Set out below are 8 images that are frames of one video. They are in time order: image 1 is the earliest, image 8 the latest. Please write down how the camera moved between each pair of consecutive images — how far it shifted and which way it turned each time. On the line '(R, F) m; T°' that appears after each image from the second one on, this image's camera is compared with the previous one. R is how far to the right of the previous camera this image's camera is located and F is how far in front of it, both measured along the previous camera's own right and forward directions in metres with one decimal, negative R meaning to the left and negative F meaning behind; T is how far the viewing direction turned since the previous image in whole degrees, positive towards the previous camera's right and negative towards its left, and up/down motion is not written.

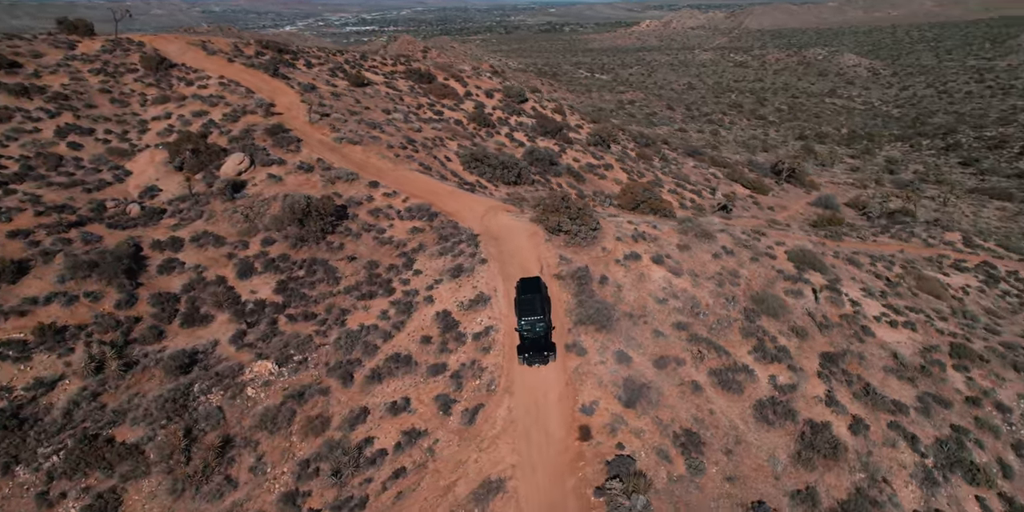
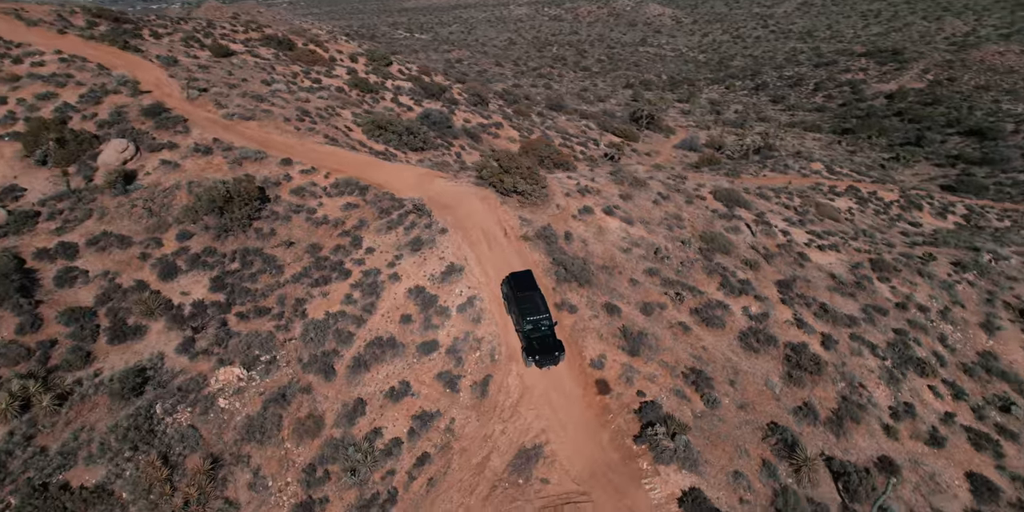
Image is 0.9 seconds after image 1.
(-5.8, +1.3) m; +14°
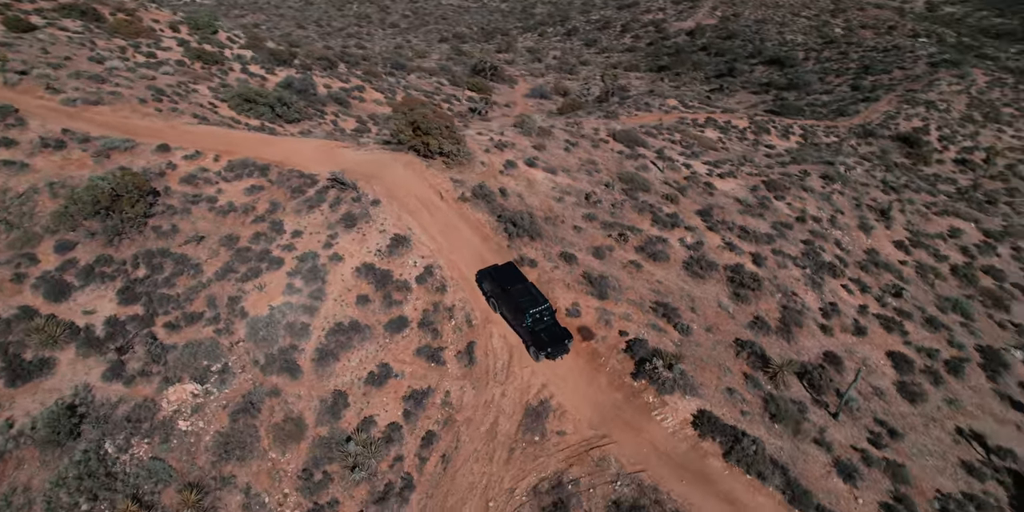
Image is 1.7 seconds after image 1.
(-5.1, +1.2) m; +15°
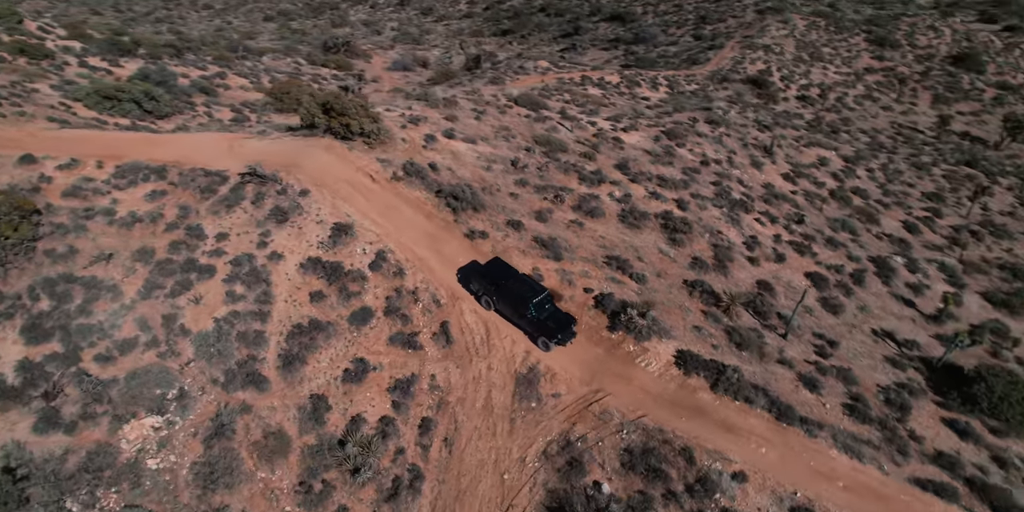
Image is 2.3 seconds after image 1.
(-3.9, +0.7) m; +12°
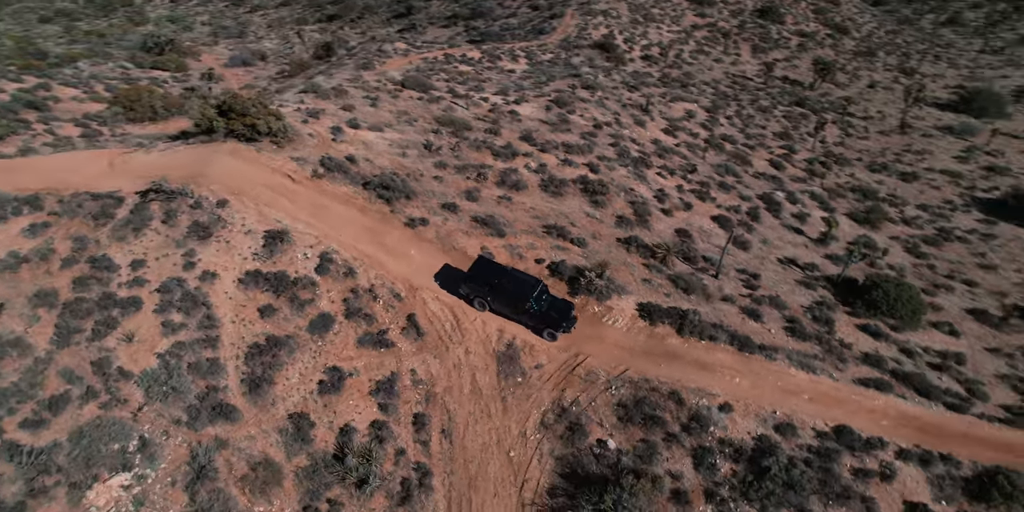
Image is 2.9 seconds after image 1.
(-4.0, +0.5) m; +13°
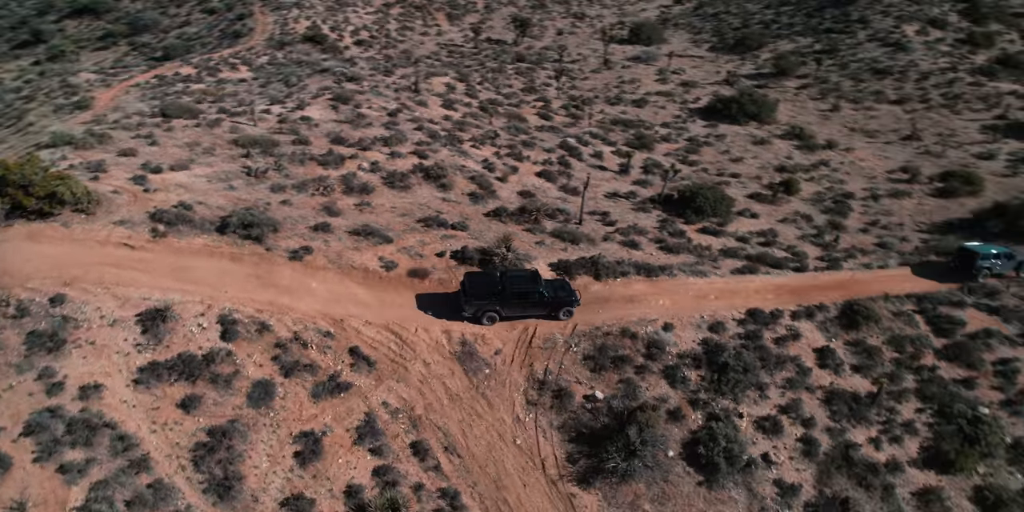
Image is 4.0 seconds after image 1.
(-6.8, +1.9) m; +24°
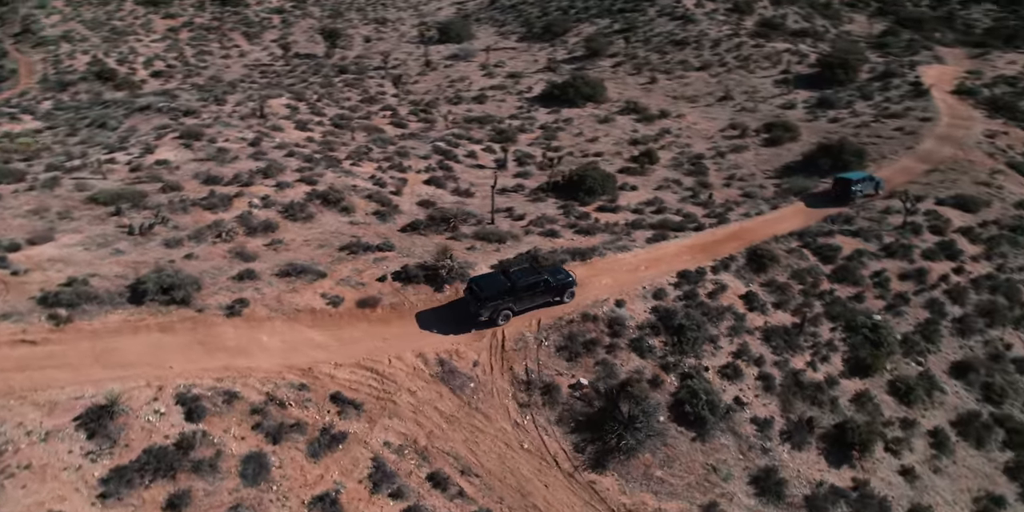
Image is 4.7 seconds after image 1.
(-4.5, +0.9) m; +16°
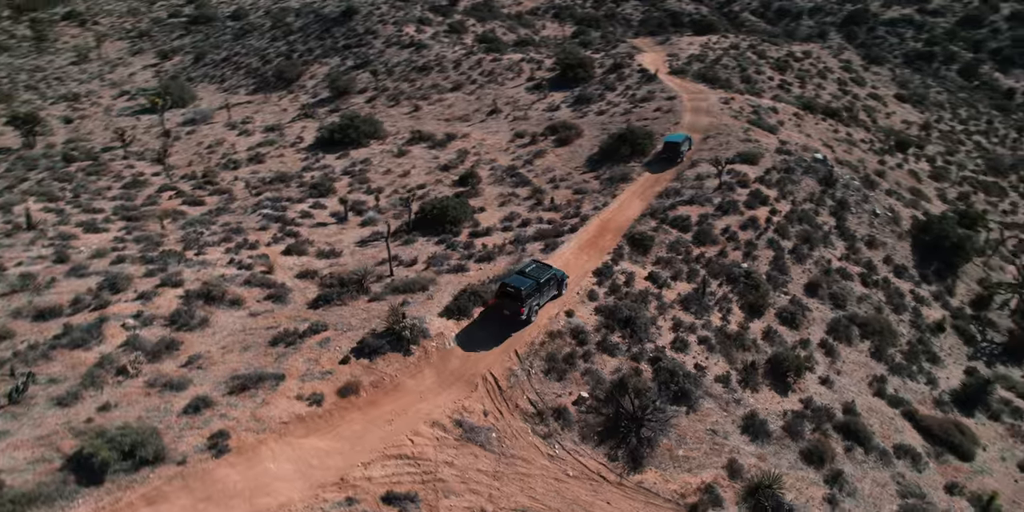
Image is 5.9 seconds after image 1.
(-7.3, +1.9) m; +23°
